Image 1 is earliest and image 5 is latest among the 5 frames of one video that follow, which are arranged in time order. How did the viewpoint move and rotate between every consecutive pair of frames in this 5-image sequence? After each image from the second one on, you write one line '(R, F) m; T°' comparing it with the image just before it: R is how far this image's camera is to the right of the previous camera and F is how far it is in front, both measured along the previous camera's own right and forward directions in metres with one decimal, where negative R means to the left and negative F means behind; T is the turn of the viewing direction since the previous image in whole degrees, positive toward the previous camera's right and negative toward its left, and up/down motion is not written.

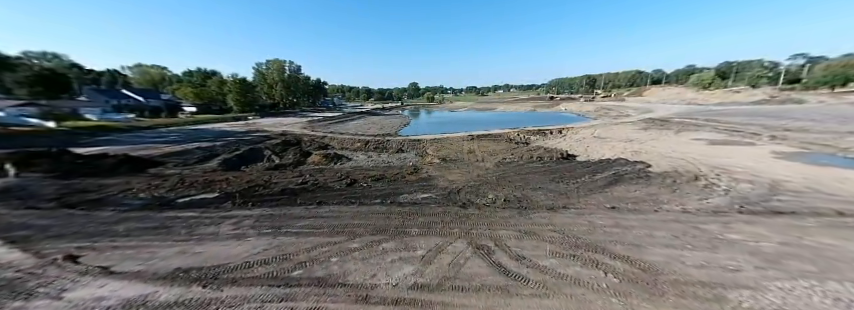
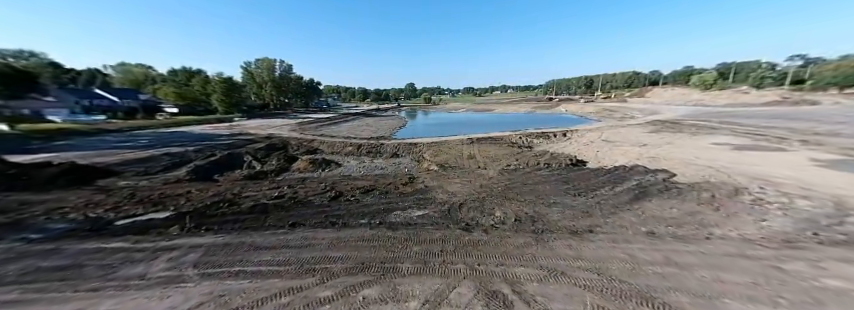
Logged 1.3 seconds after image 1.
(0.0, +1.4) m; +1°
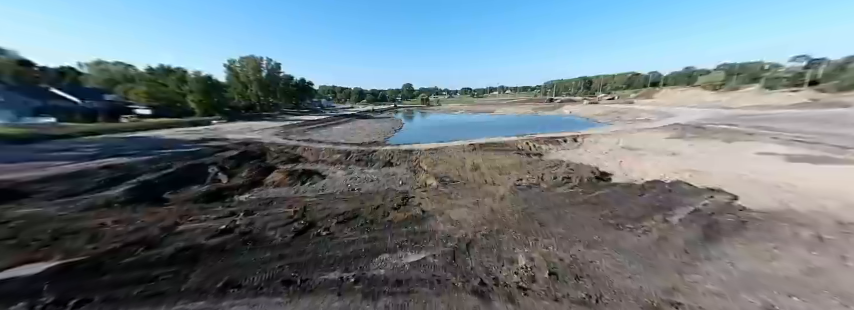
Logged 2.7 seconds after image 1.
(0.0, +2.2) m; +1°
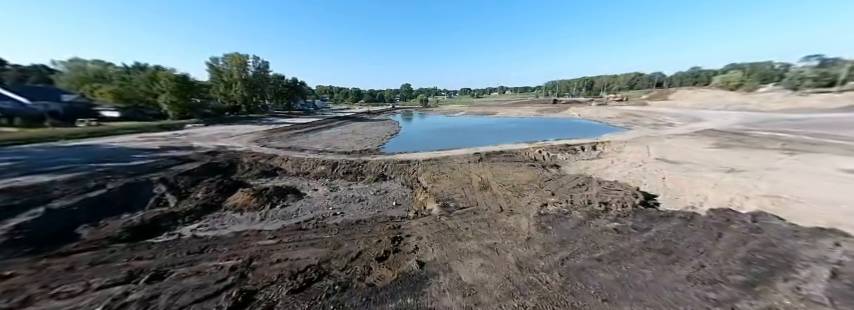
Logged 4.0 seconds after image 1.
(0.0, +2.6) m; 0°
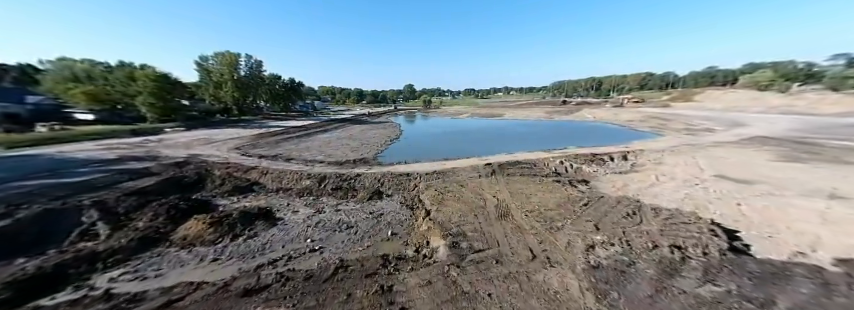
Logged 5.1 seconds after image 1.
(0.0, +2.4) m; -1°
